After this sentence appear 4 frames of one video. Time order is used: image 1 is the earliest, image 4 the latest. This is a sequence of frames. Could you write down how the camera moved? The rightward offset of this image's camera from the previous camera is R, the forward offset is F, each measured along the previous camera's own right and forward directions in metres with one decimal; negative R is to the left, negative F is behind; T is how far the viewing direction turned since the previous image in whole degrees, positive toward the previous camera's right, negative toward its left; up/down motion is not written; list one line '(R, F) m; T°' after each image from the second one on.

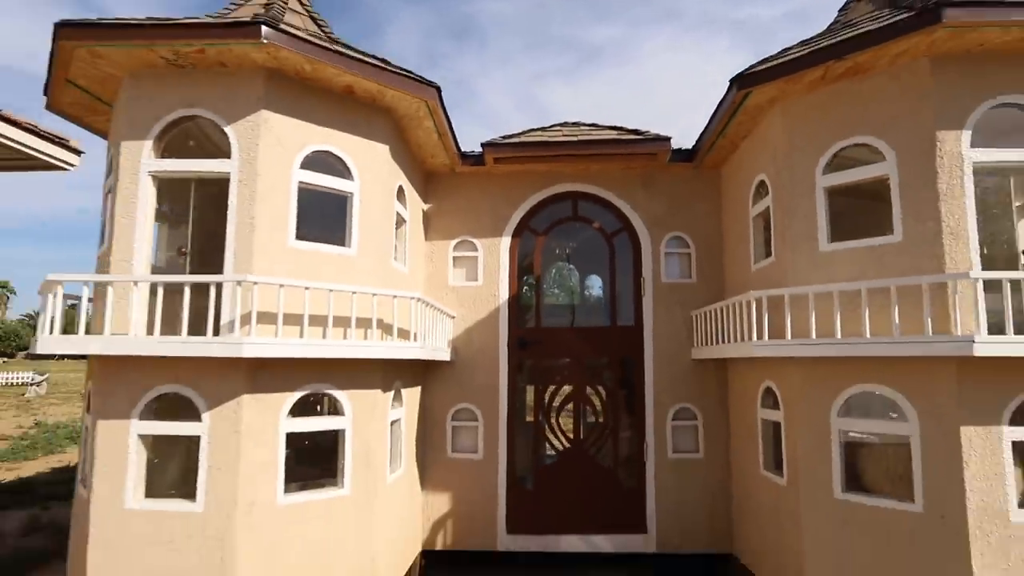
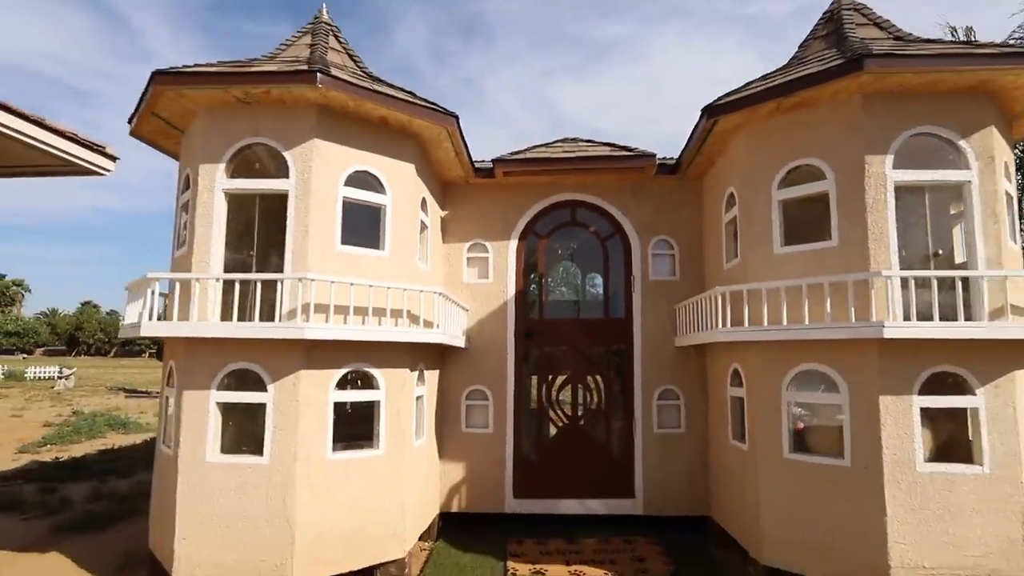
(0.0, -1.2) m; -1°
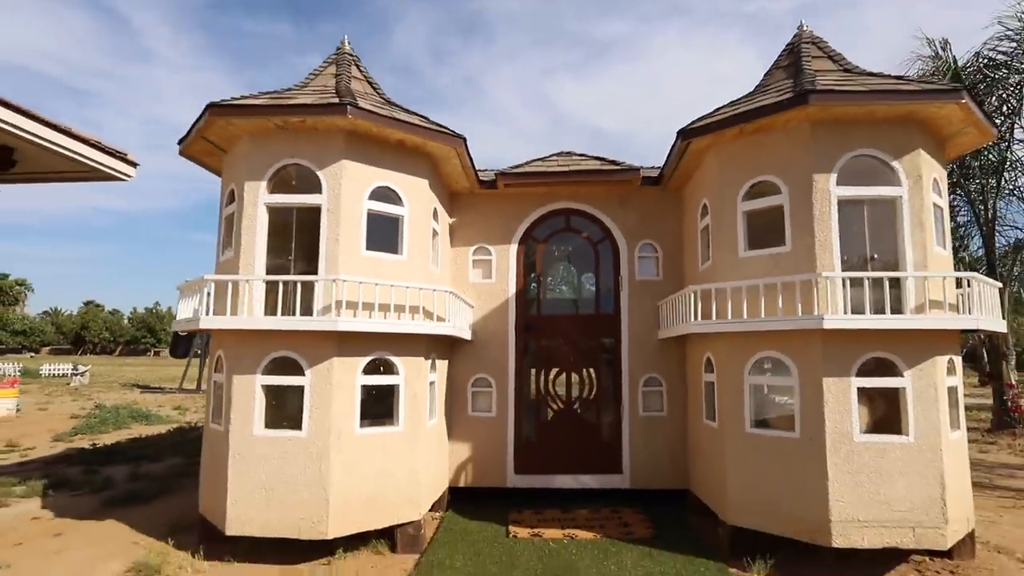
(0.0, -1.1) m; 0°
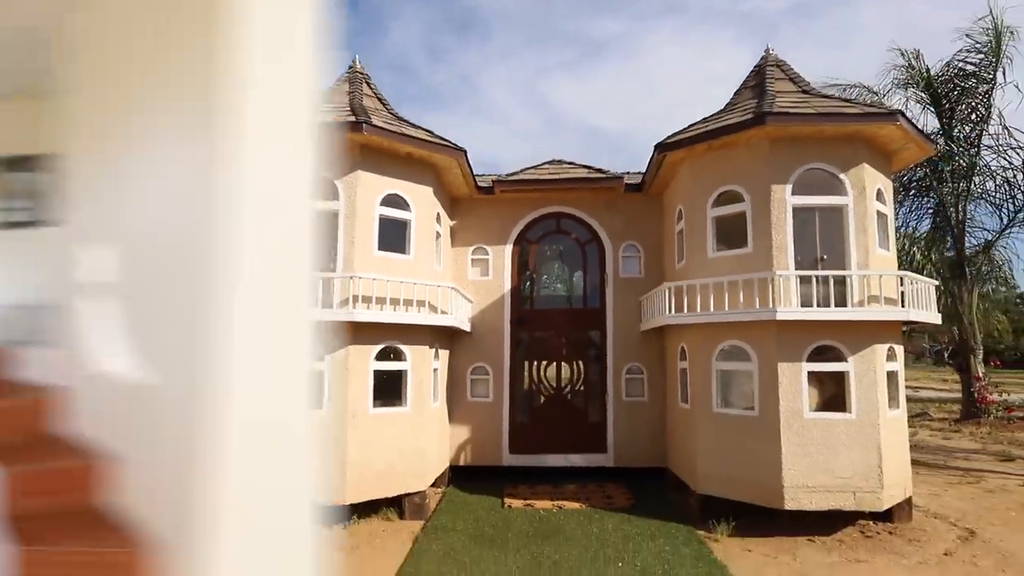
(0.0, -1.0) m; 0°
